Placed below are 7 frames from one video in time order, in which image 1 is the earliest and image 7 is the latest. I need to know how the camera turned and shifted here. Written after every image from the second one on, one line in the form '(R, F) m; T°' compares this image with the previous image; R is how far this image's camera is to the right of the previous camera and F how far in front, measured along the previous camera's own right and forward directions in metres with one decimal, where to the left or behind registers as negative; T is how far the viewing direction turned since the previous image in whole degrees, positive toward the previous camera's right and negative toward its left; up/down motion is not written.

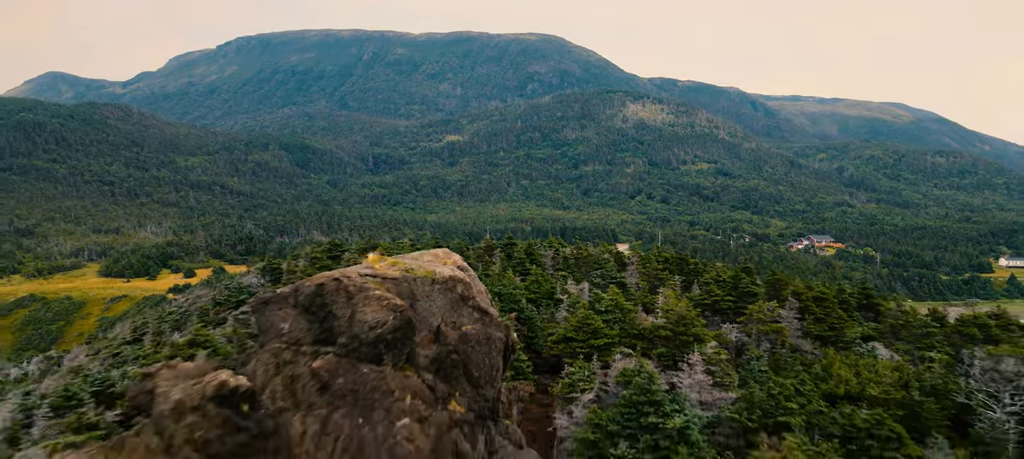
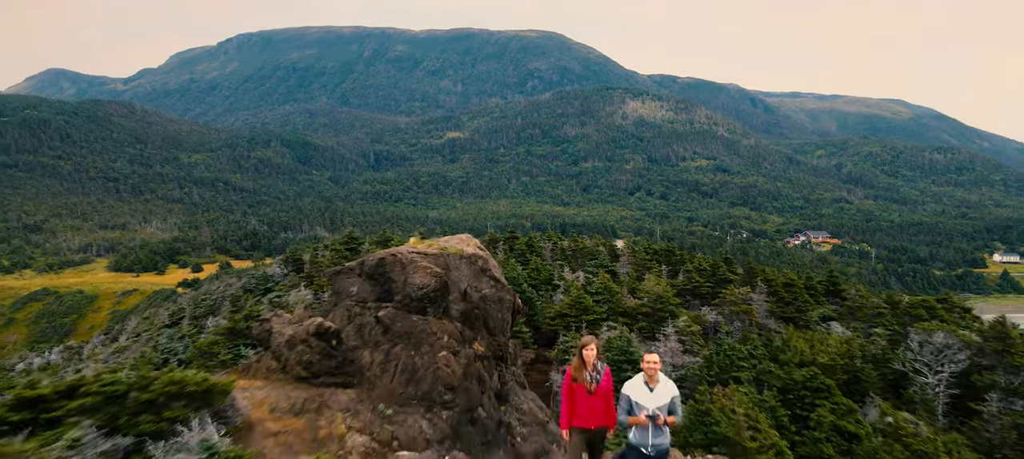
(0.0, -2.2) m; 0°
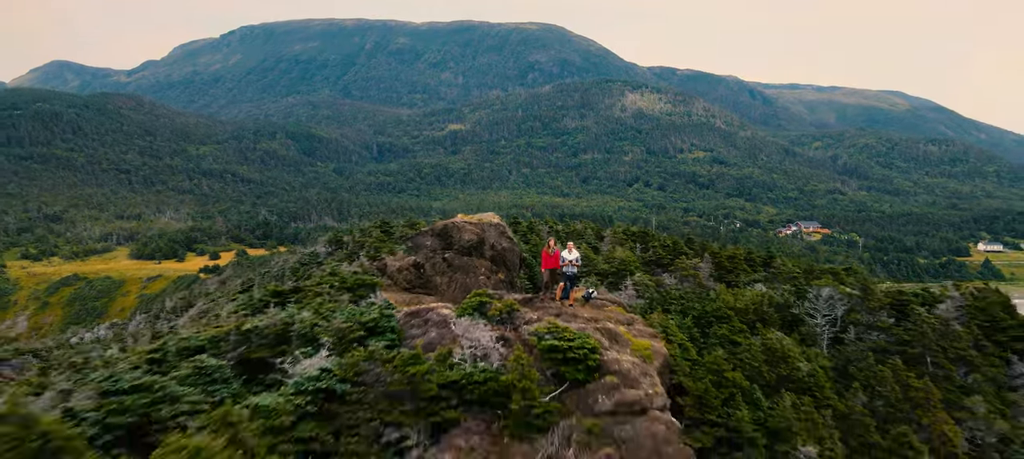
(-0.1, -5.9) m; 0°
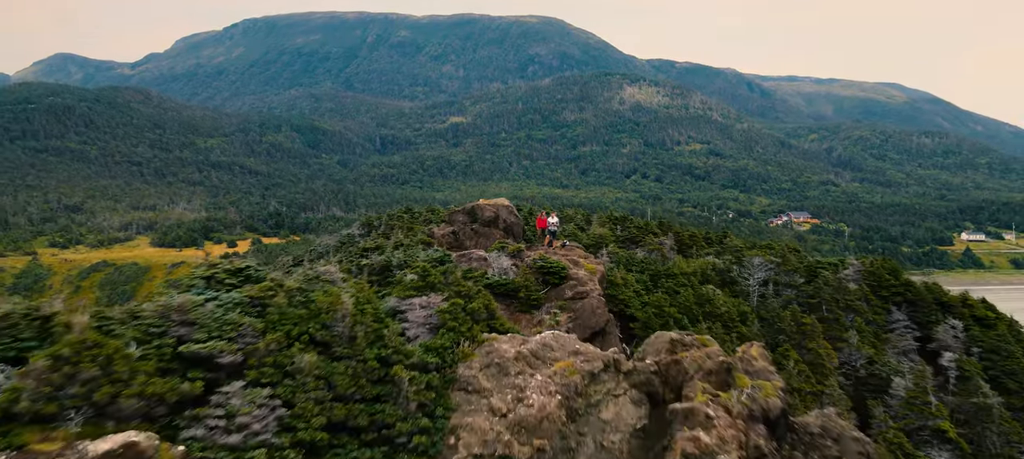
(-0.1, -6.5) m; 0°
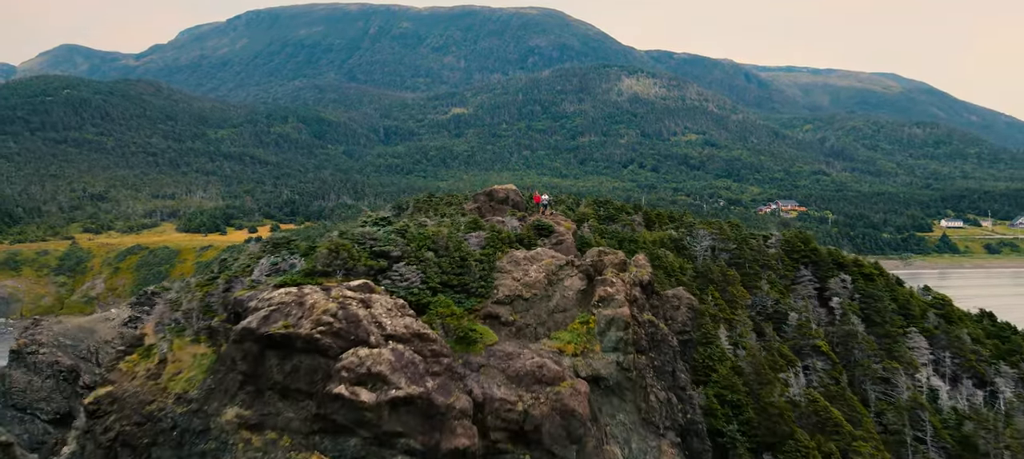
(-0.1, -8.9) m; 0°
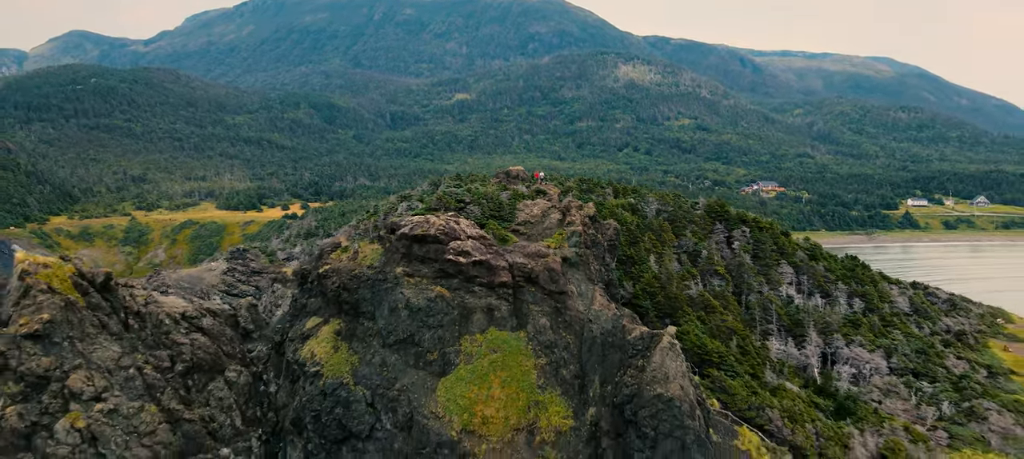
(-0.4, -16.6) m; 0°
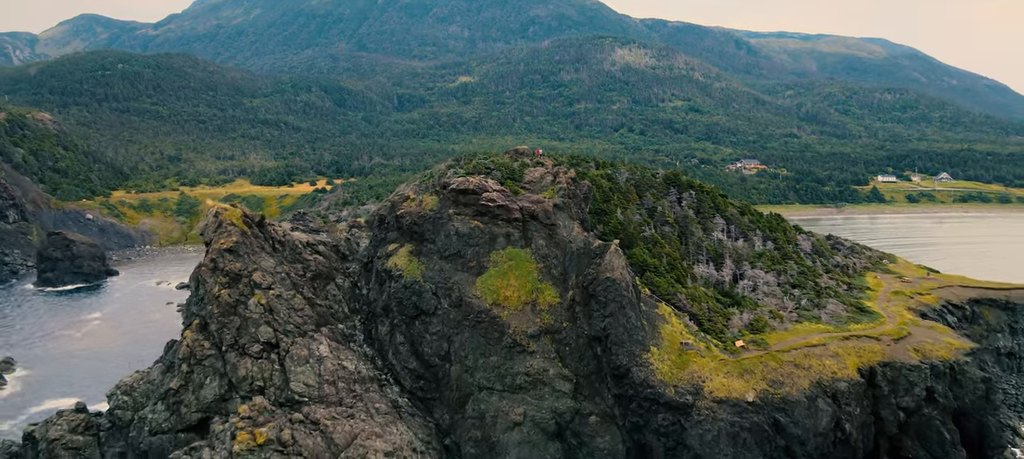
(-0.4, -17.8) m; 0°
